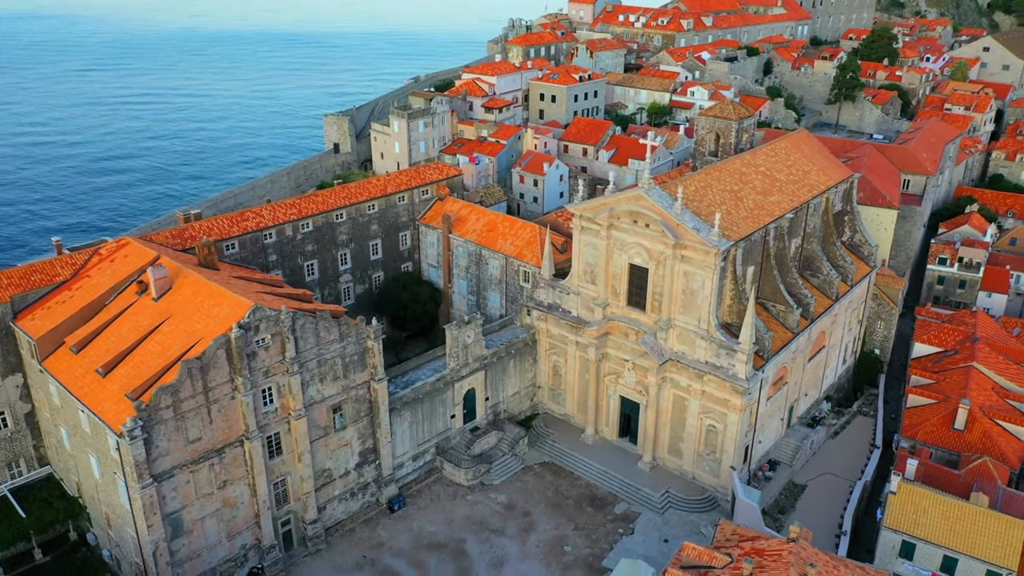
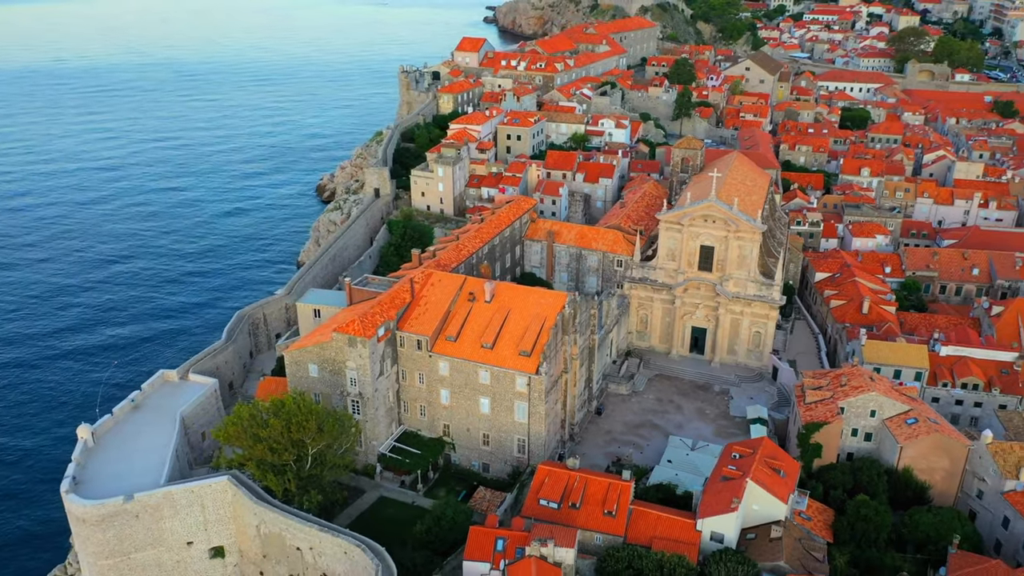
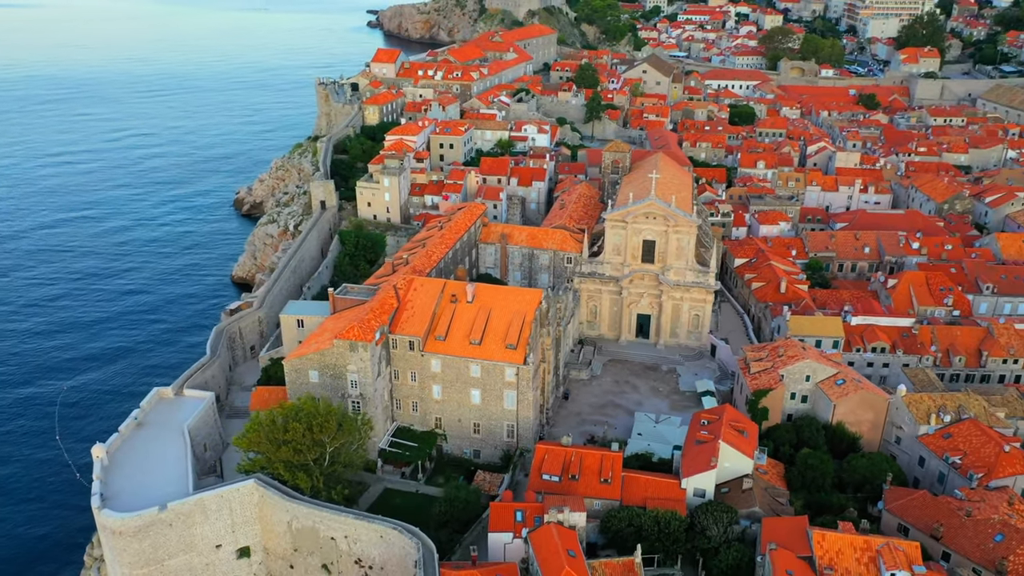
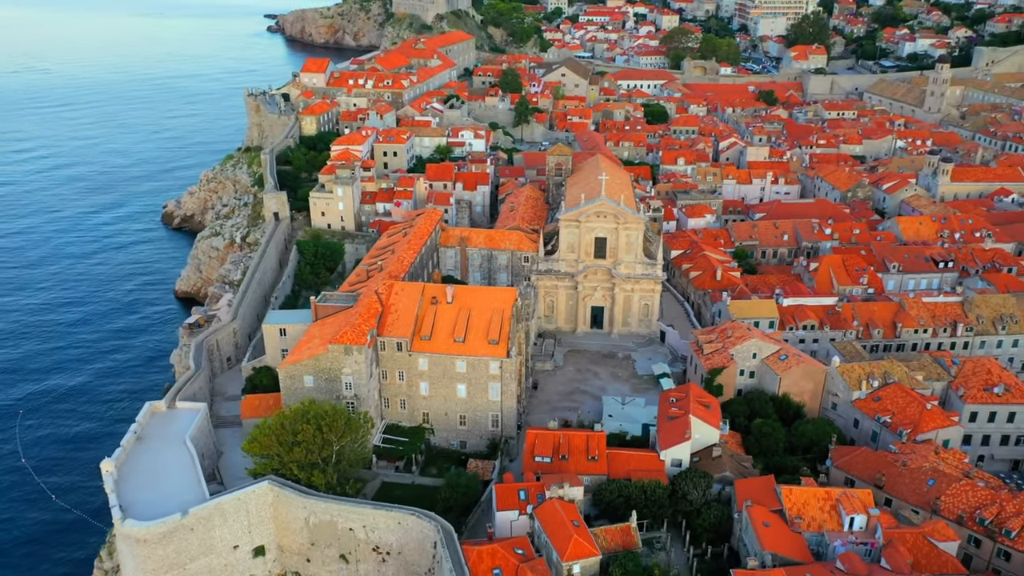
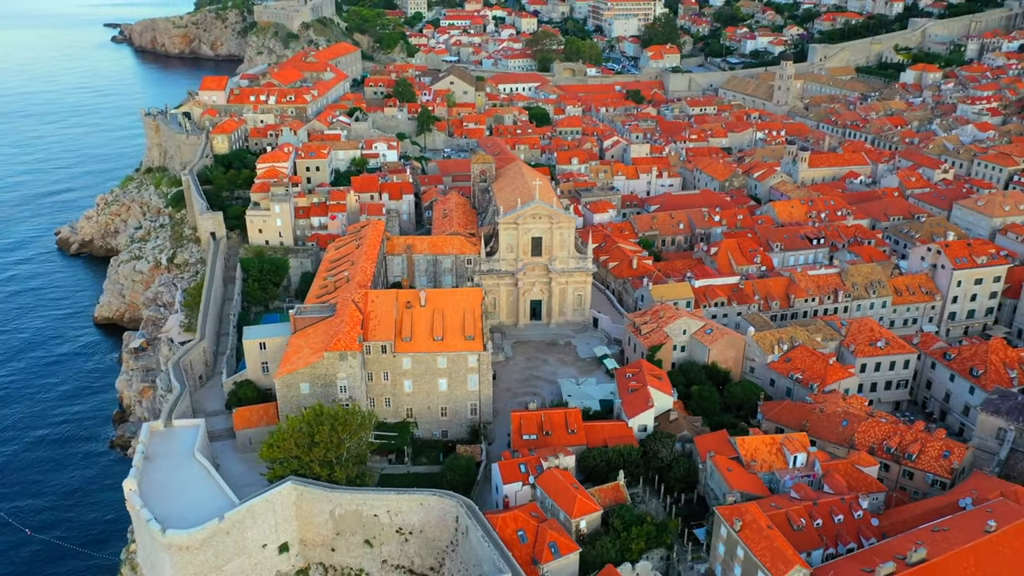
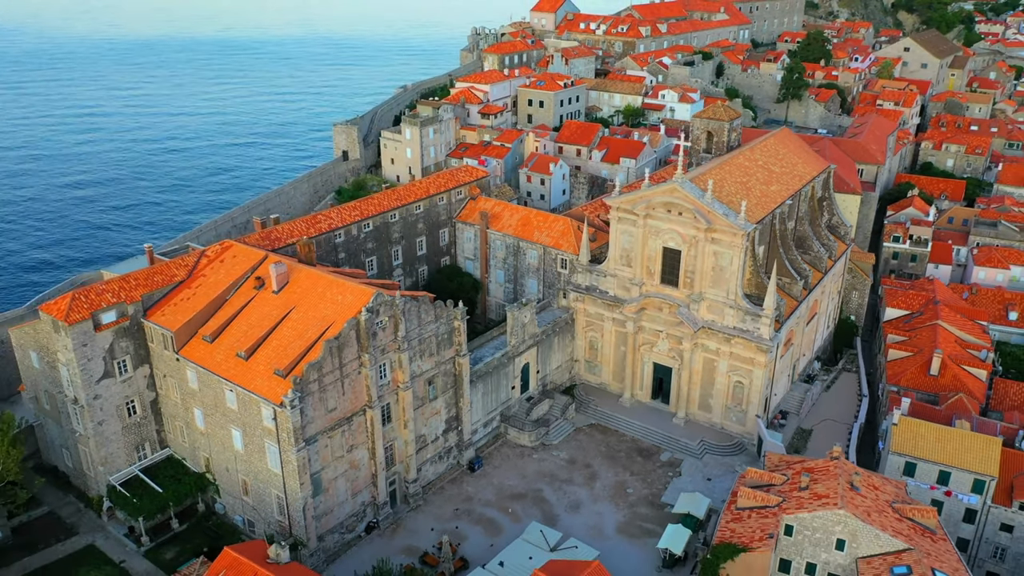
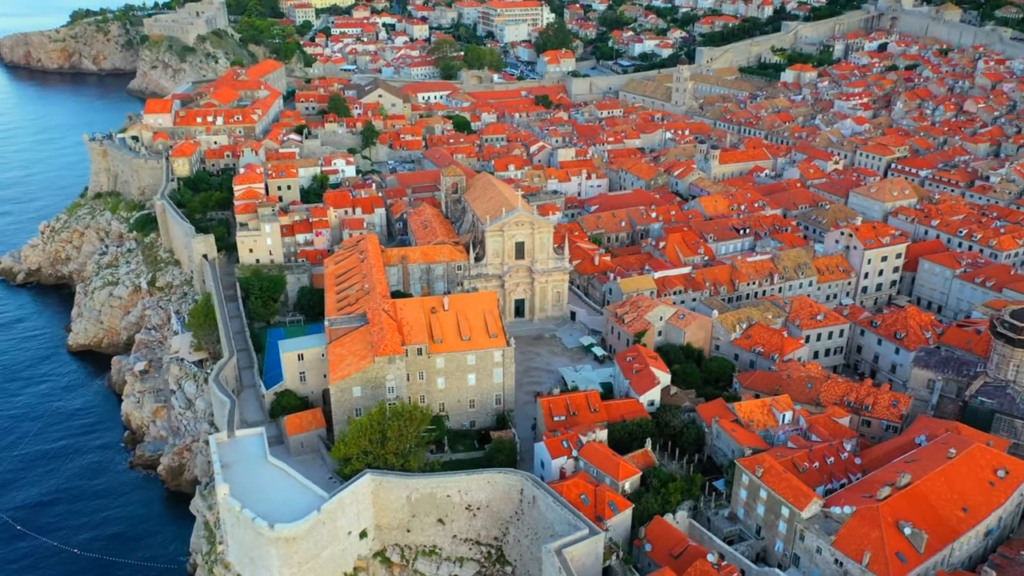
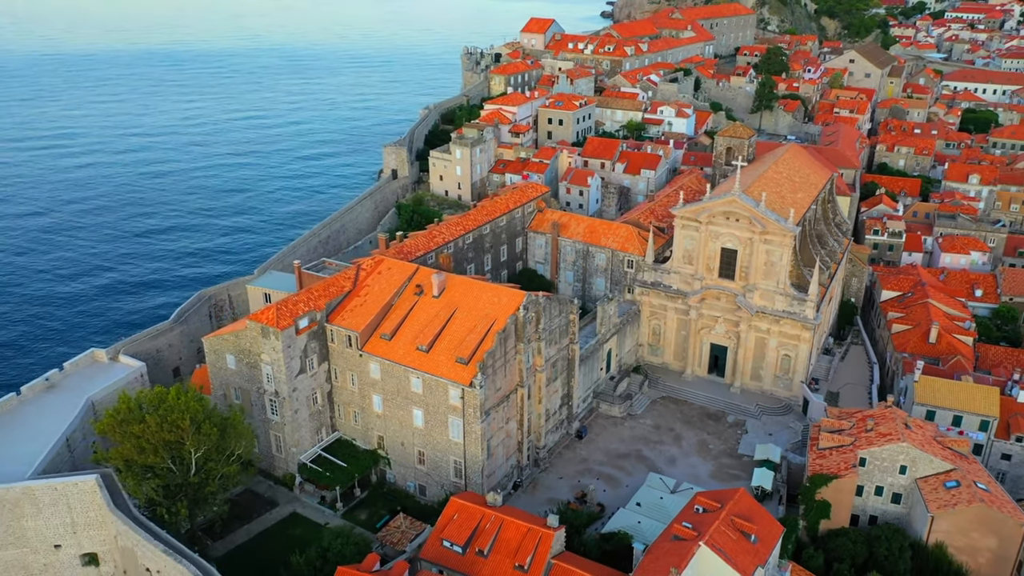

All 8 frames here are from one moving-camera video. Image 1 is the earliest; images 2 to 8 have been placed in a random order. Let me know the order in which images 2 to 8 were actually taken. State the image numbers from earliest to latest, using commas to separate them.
6, 8, 2, 3, 4, 5, 7
